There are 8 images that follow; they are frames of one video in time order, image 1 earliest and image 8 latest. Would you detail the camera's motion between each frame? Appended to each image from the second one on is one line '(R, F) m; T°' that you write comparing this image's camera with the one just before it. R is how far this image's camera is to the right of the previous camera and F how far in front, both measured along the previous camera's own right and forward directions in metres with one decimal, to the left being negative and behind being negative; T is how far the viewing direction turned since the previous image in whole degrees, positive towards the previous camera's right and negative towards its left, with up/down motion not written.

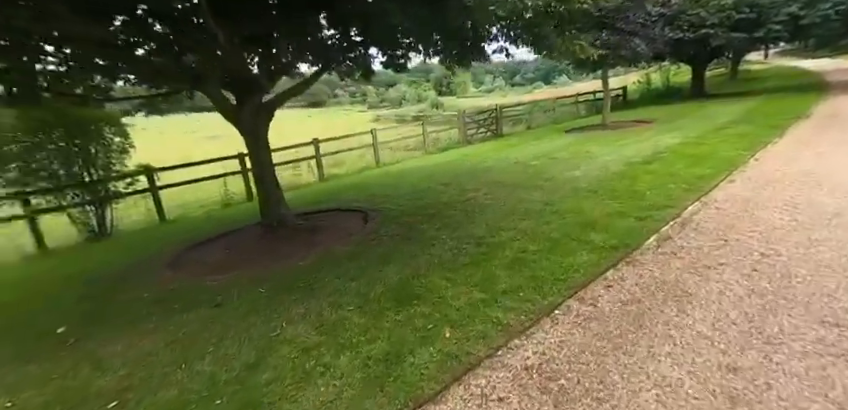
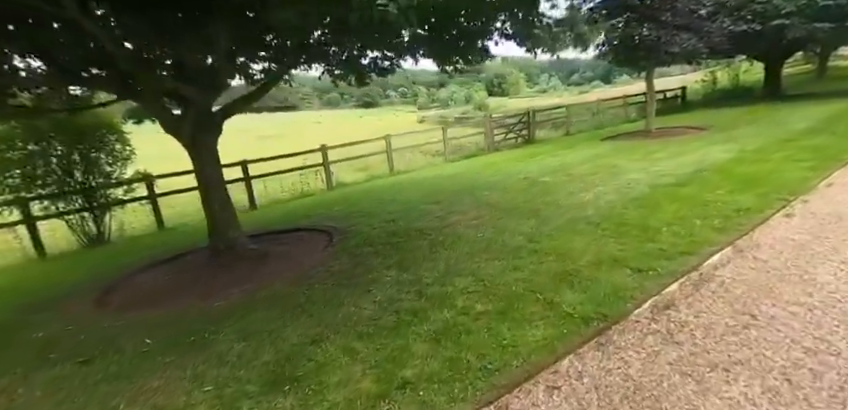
(+0.9, +0.9) m; -7°
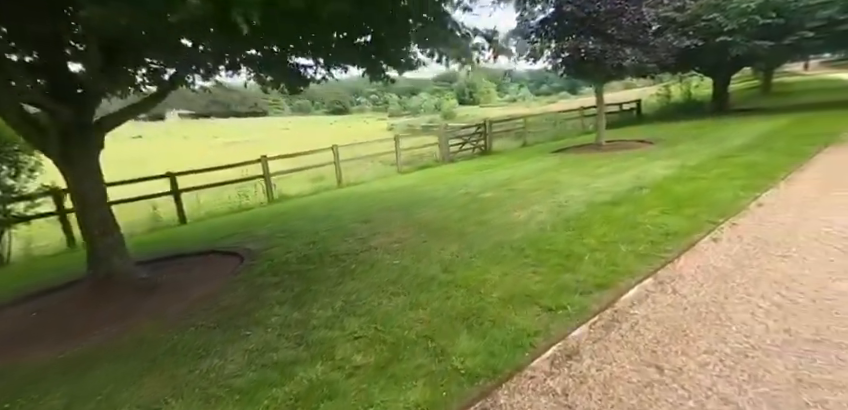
(+0.6, +0.4) m; +4°
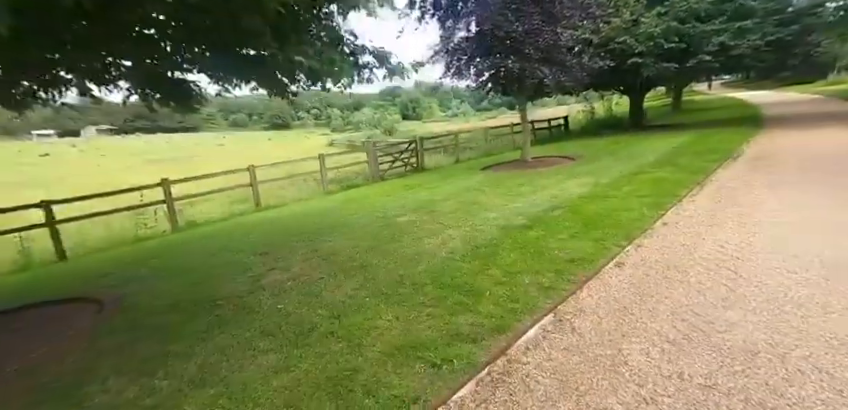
(+0.5, +0.4) m; +7°
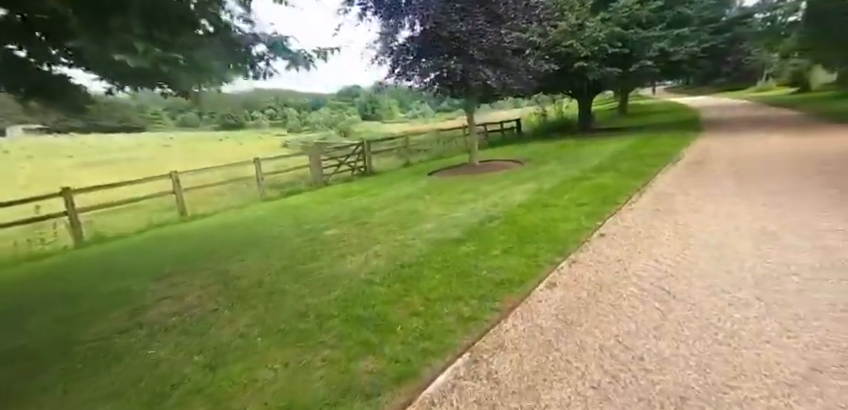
(+0.4, +0.4) m; +5°
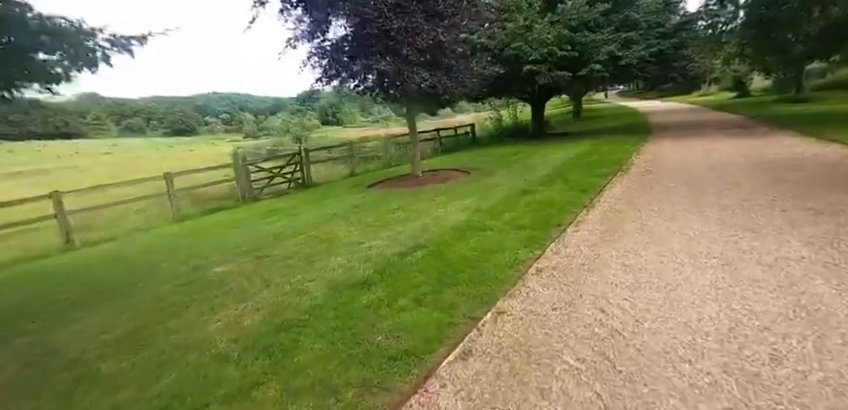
(+0.6, +0.9) m; +5°
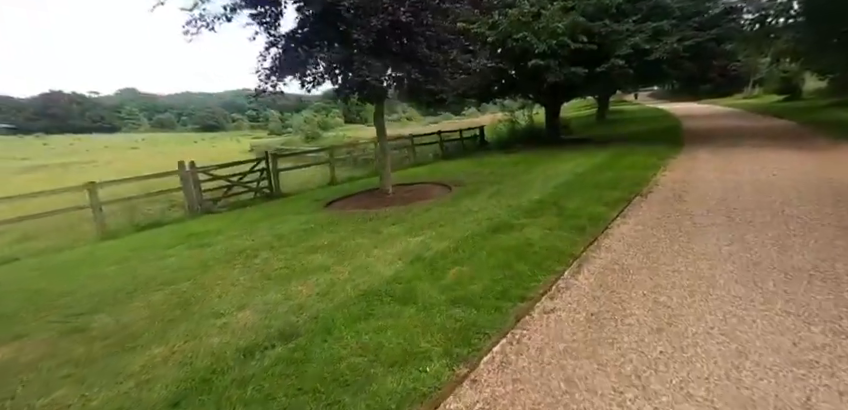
(+1.0, +1.8) m; -3°
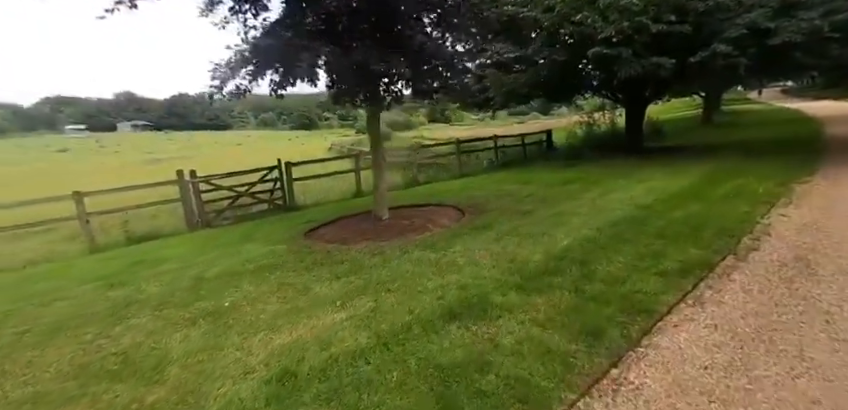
(+1.2, +1.9) m; -12°
